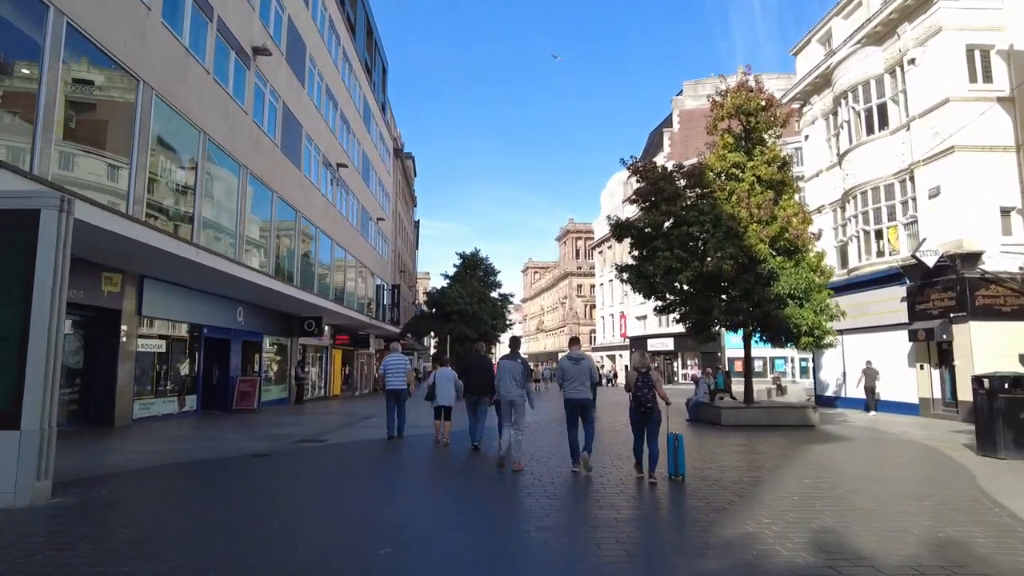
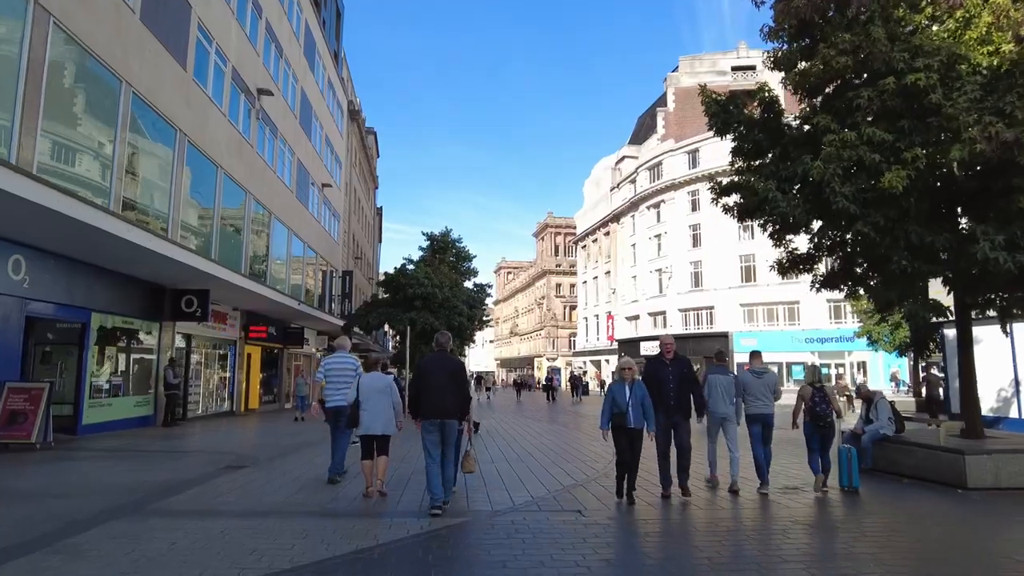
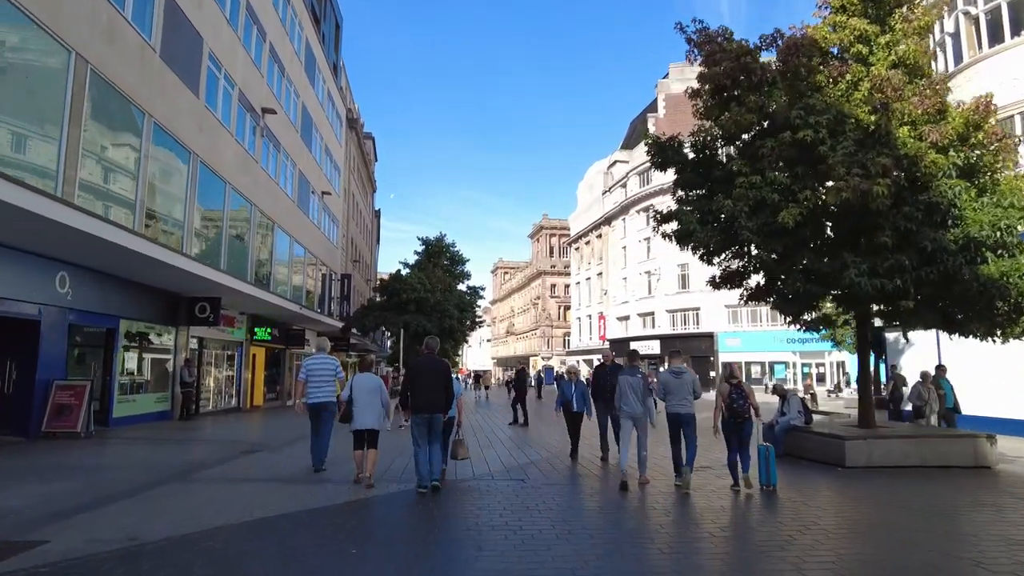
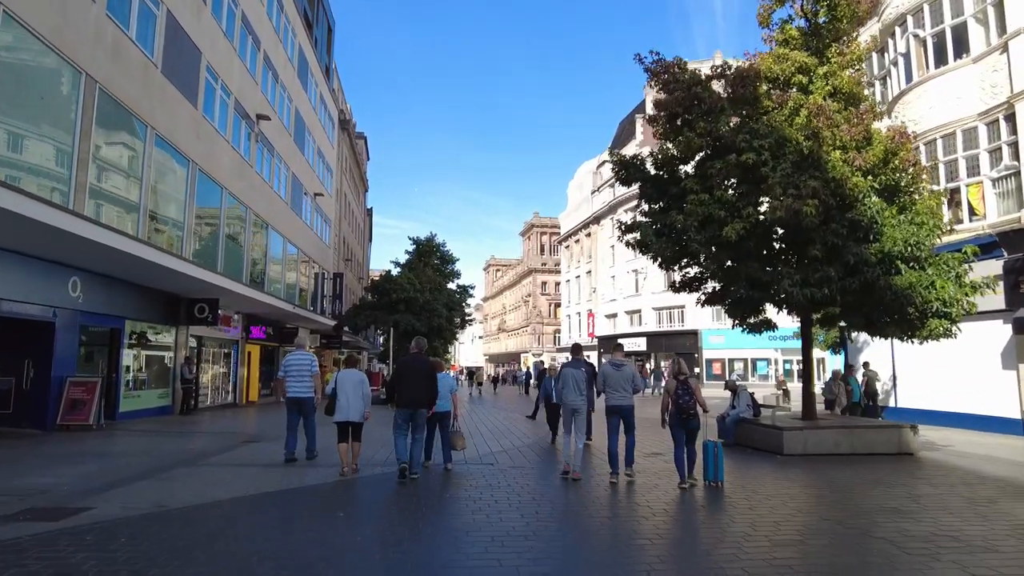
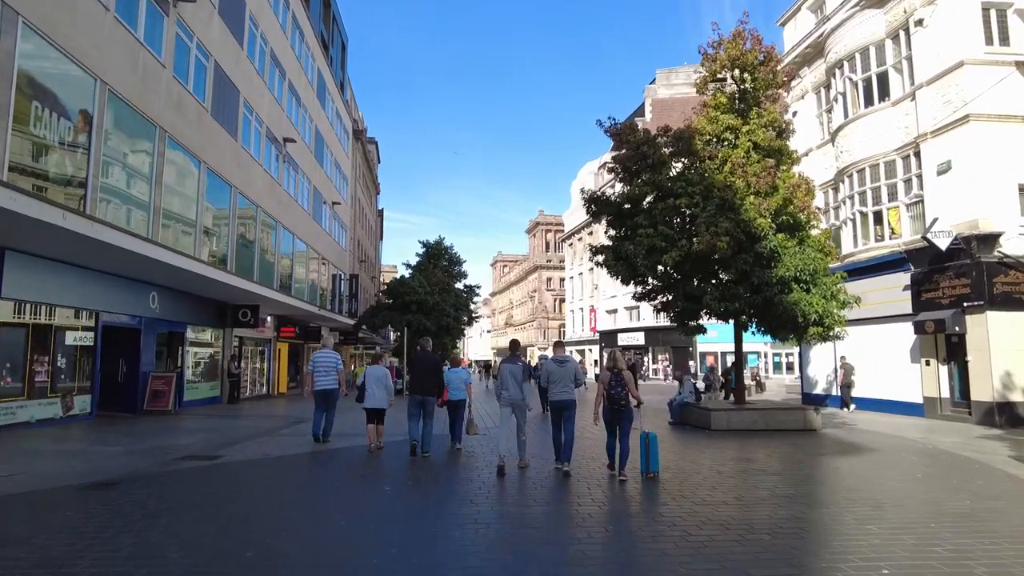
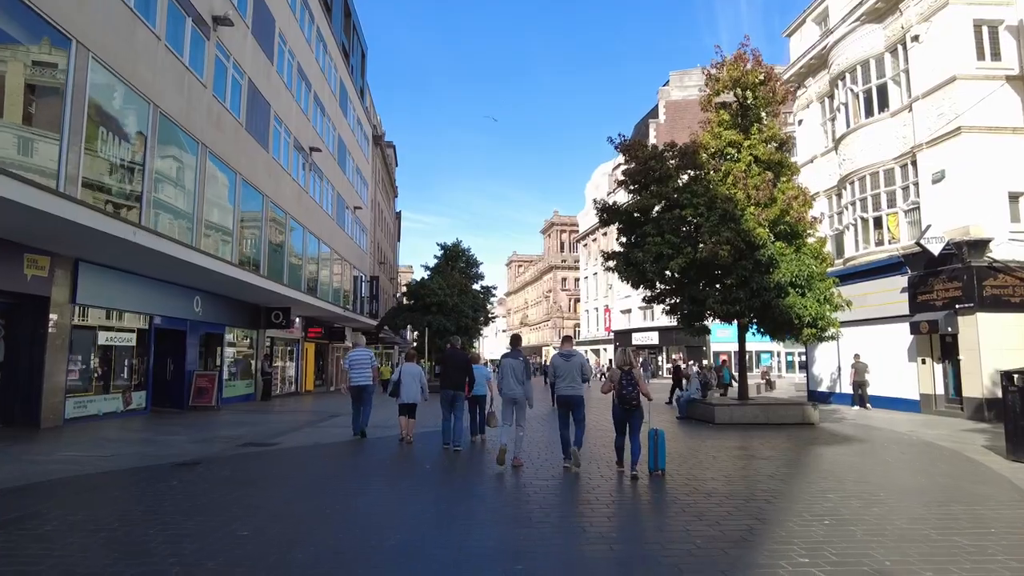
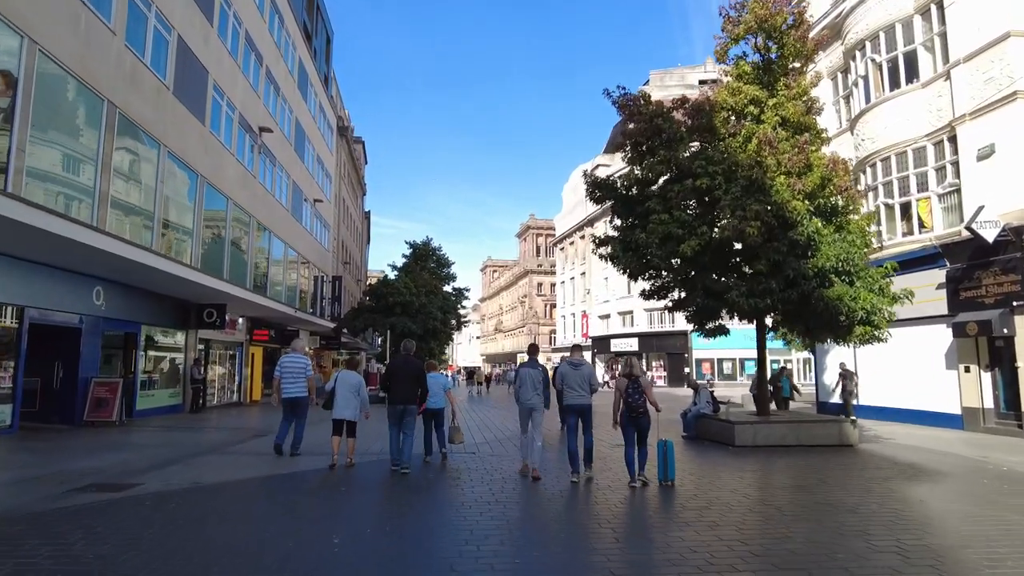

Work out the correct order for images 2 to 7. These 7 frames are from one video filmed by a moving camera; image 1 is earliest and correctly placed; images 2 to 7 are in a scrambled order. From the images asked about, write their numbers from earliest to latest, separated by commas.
6, 5, 7, 4, 3, 2
